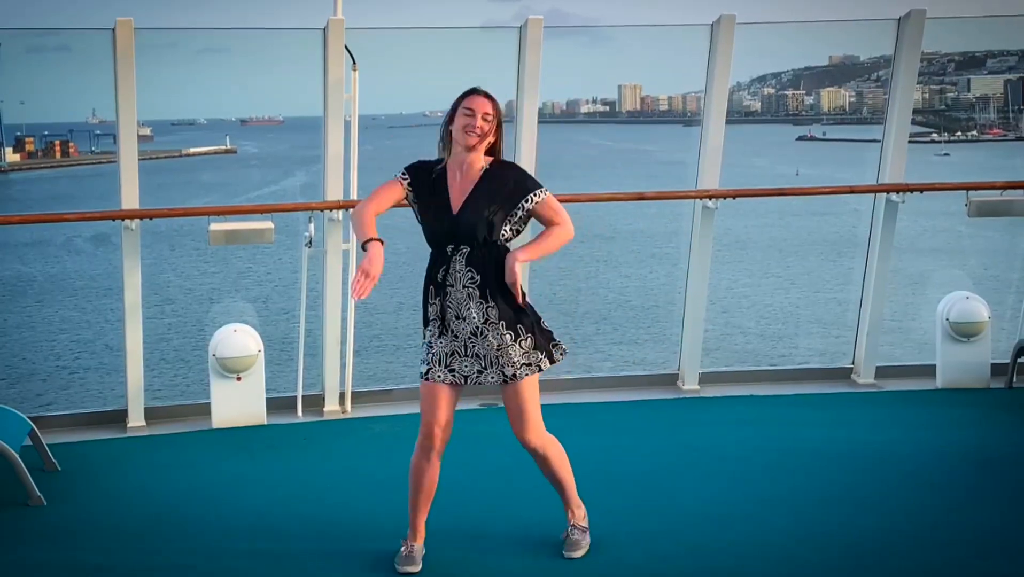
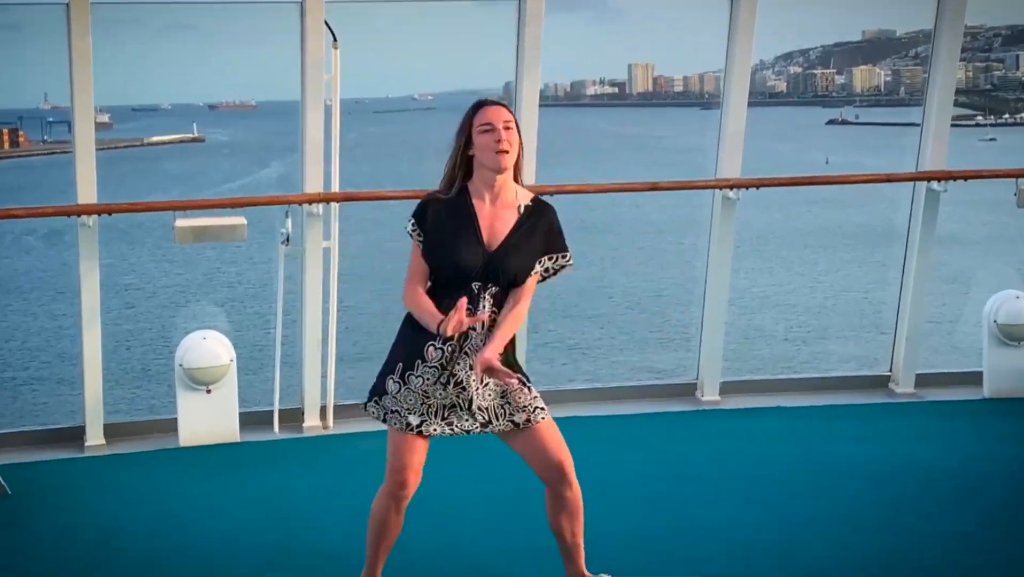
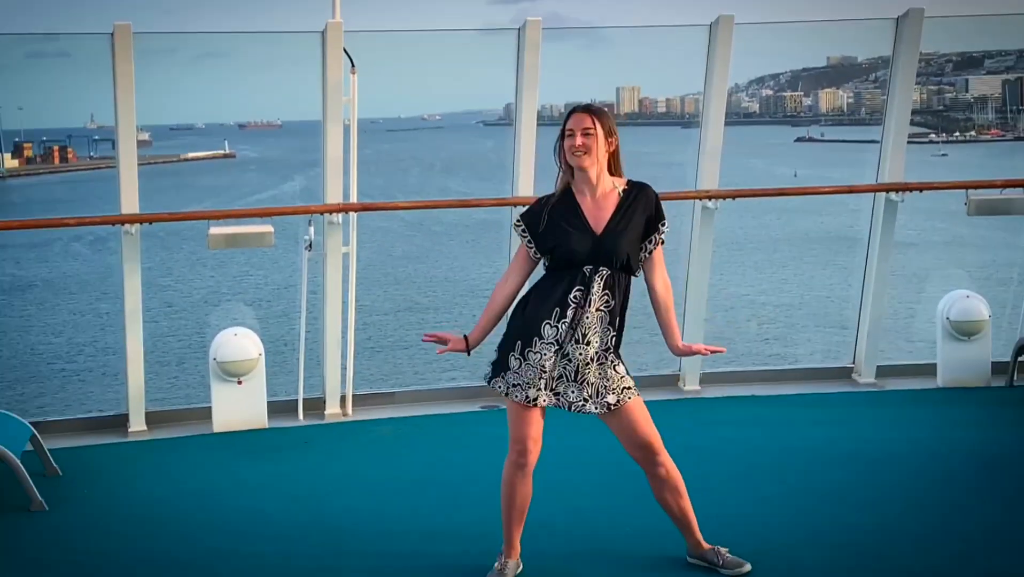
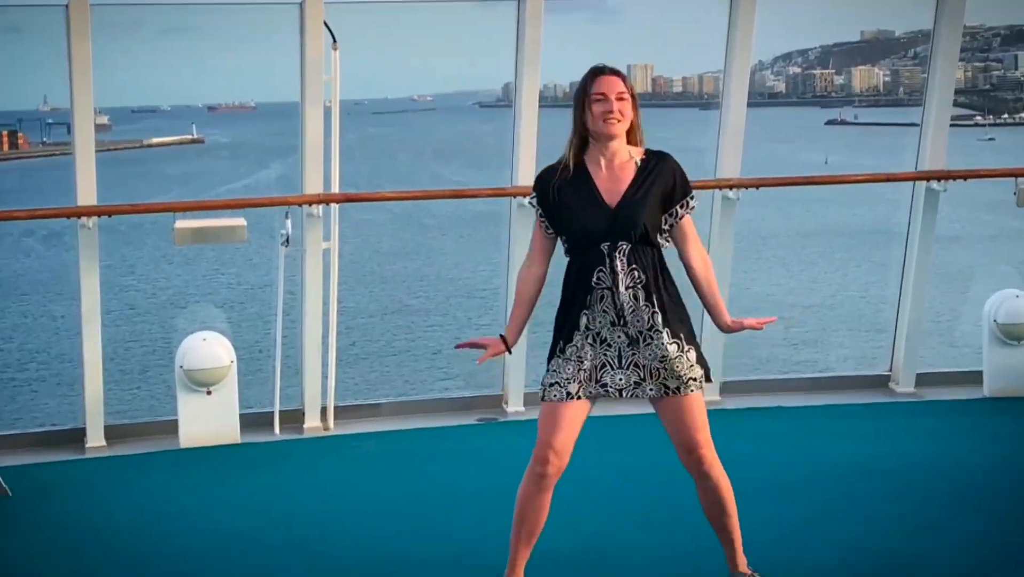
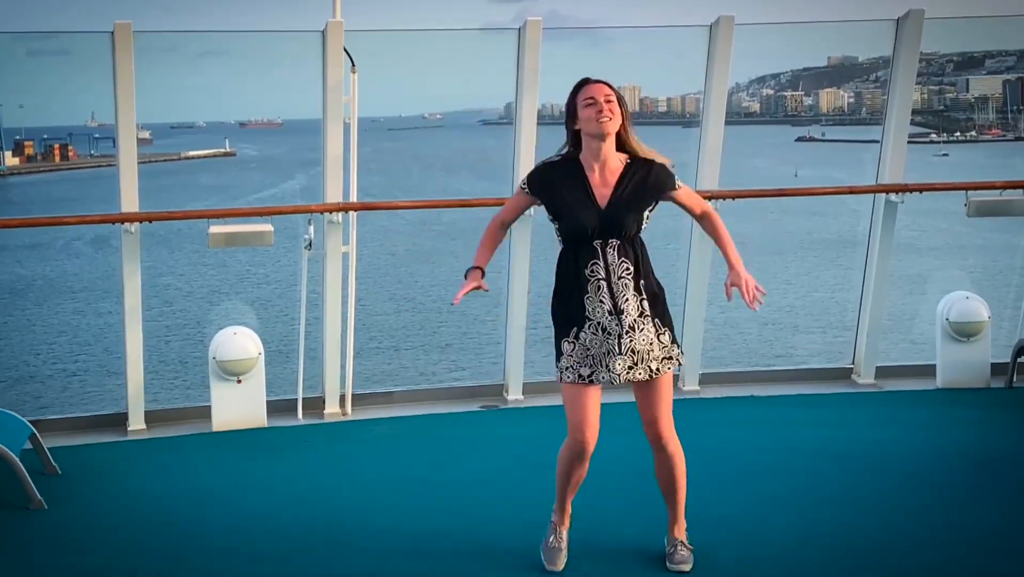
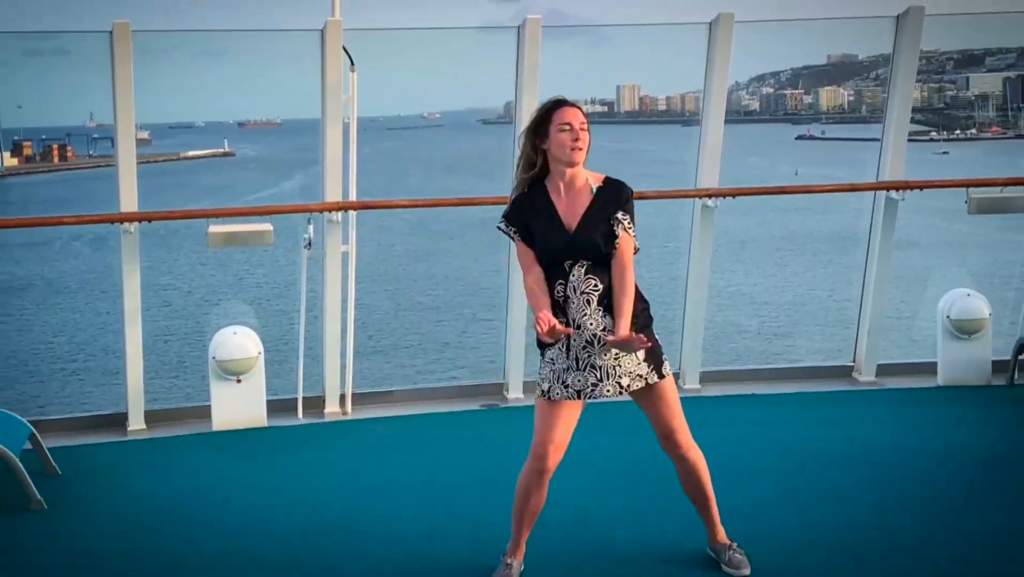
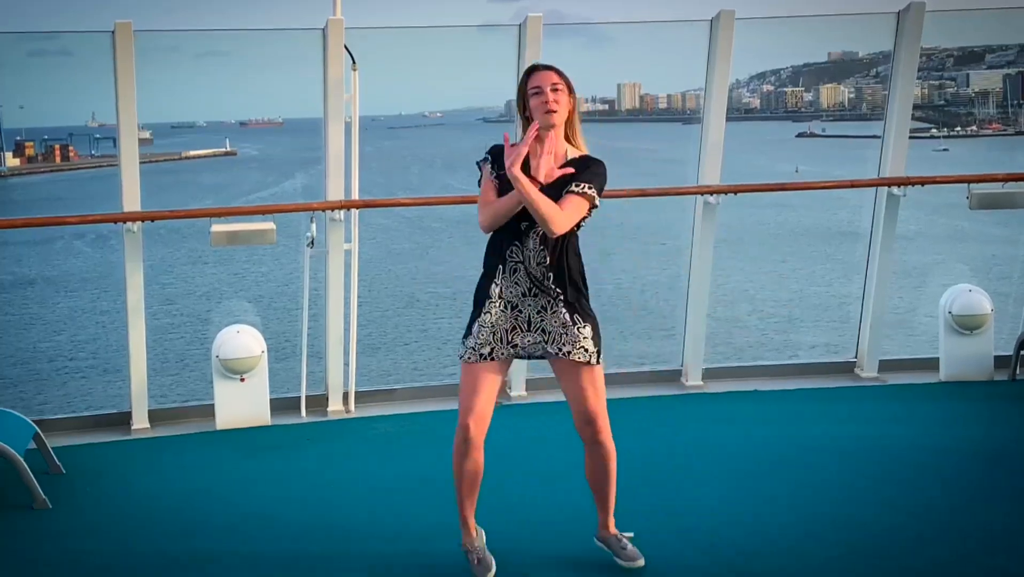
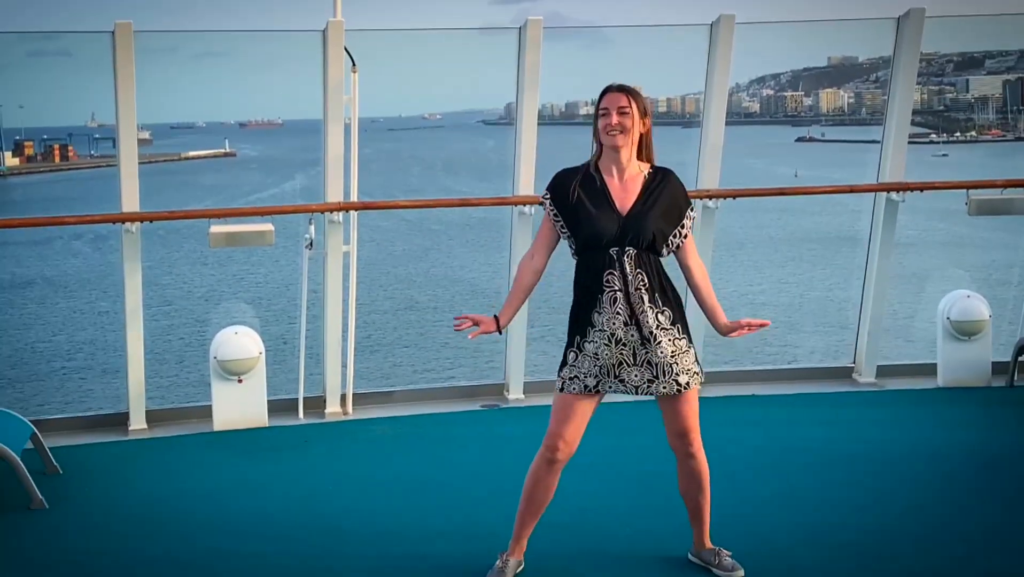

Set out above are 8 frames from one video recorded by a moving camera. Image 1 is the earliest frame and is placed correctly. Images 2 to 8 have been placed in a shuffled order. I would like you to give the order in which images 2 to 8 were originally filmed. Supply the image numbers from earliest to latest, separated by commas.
5, 2, 6, 4, 3, 8, 7
